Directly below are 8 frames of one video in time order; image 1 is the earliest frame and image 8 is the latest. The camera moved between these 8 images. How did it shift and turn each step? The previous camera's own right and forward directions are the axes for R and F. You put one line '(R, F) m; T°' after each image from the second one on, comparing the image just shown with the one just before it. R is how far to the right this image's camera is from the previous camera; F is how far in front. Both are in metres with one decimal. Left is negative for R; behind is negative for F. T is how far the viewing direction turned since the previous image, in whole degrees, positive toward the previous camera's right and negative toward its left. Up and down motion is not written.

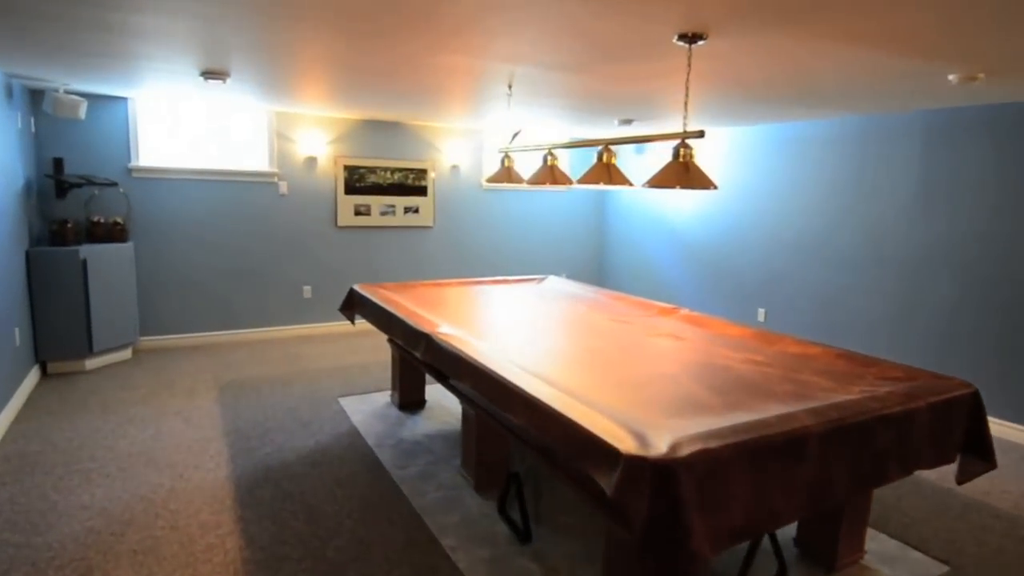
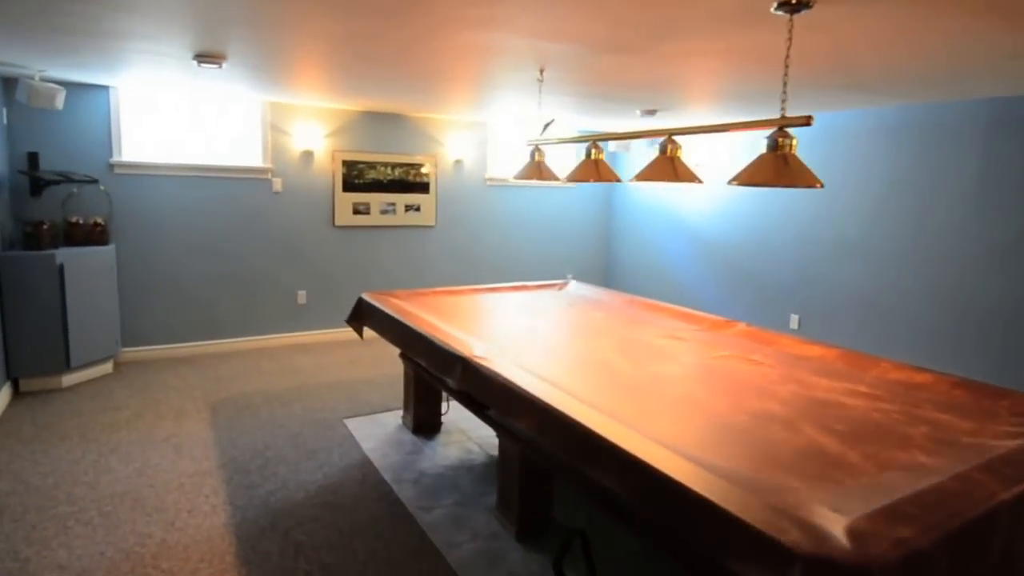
(-0.2, +0.4) m; +1°
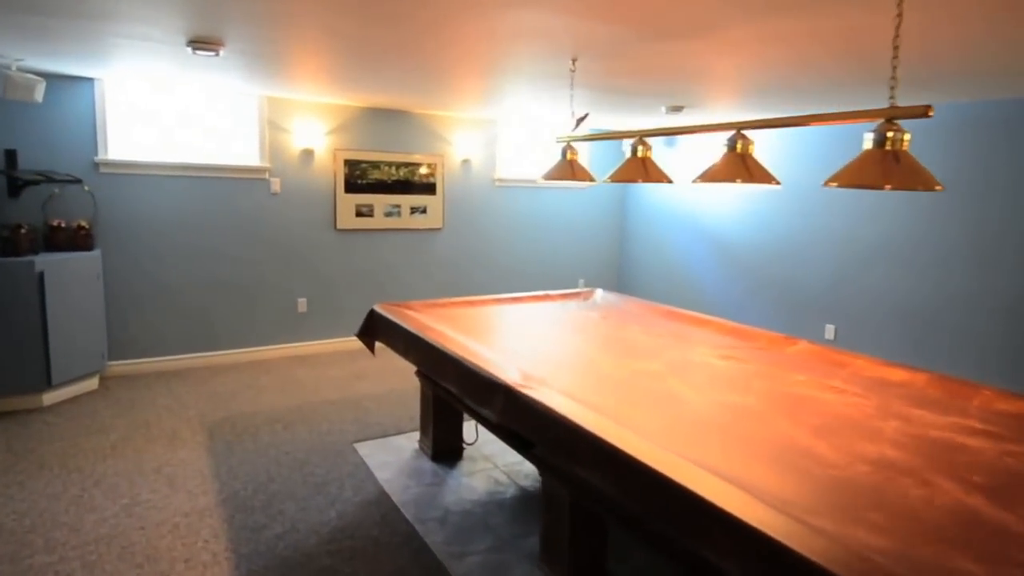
(-0.2, +0.3) m; +1°
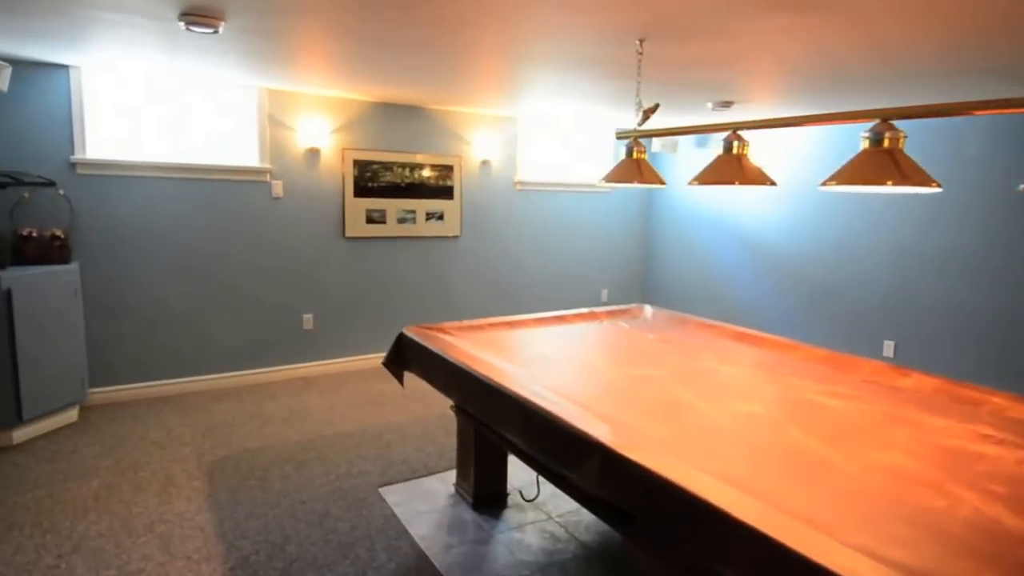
(-0.3, +0.4) m; +1°
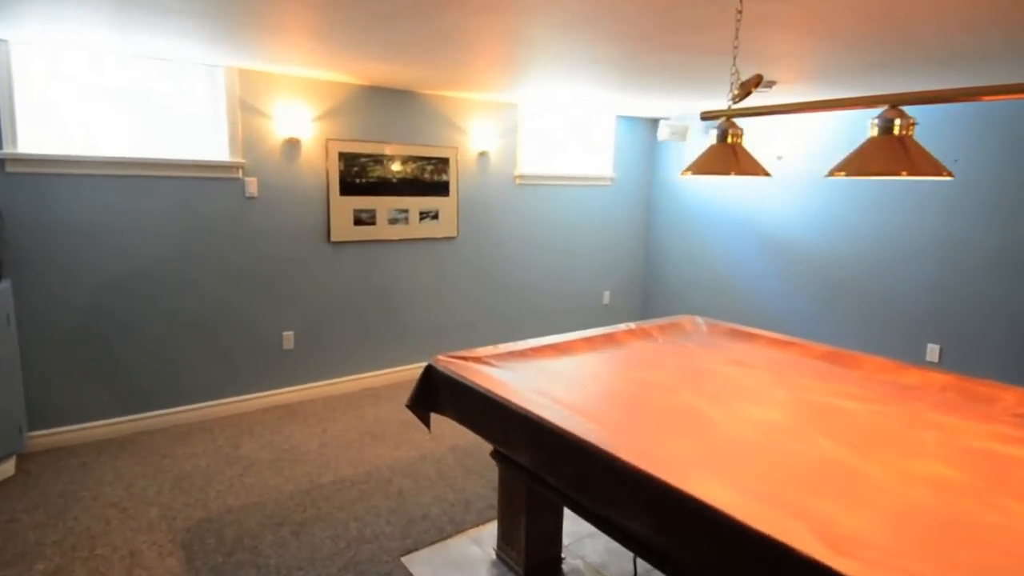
(-0.3, +0.5) m; +4°
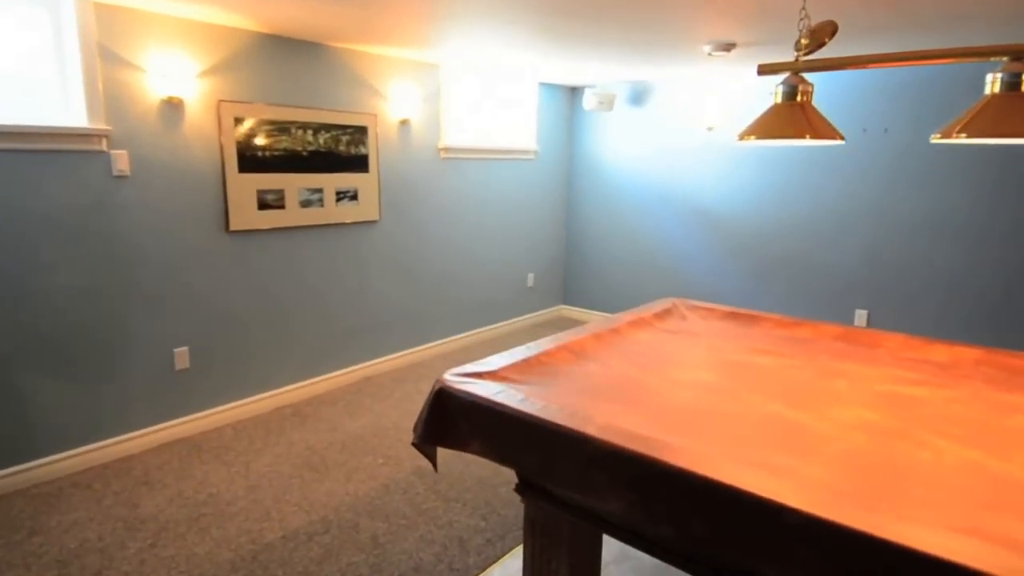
(-0.5, +0.5) m; +13°
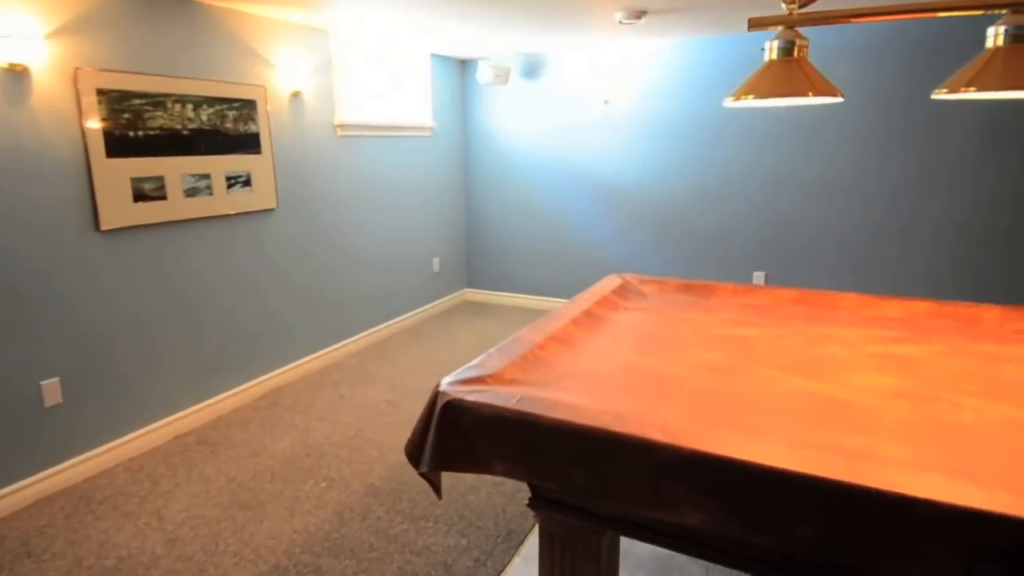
(-0.3, +0.3) m; +13°
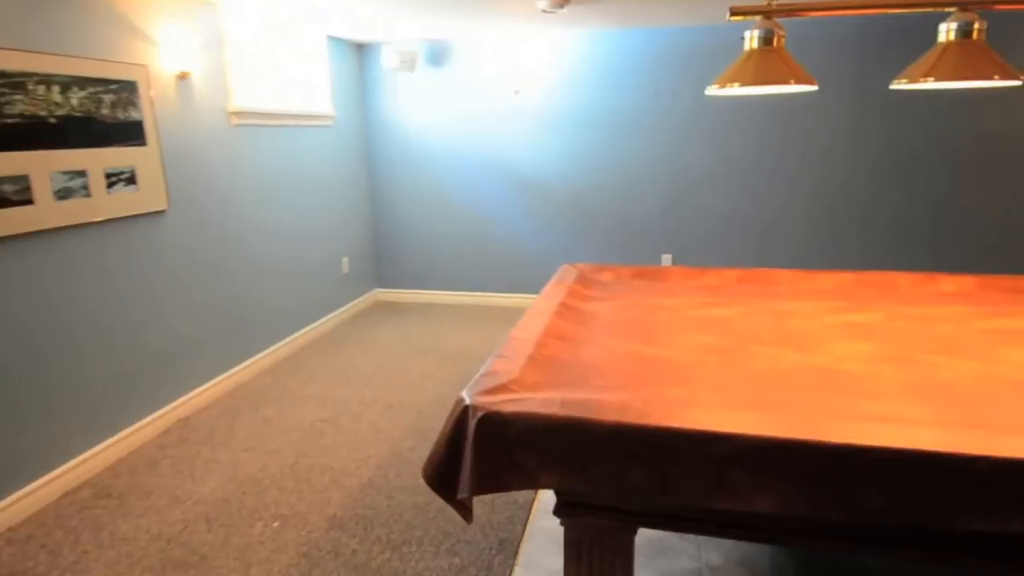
(-0.4, +0.2) m; +13°
